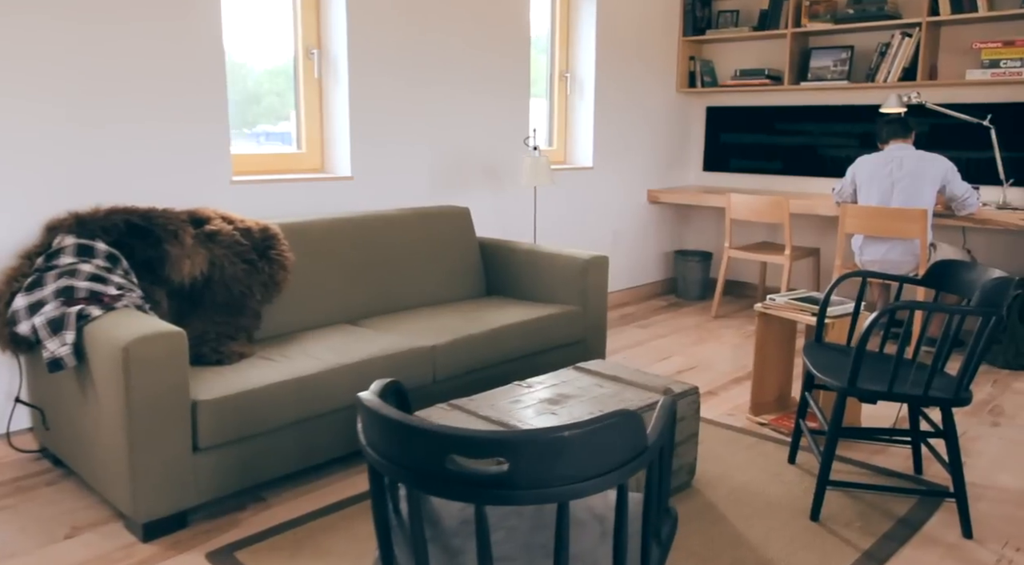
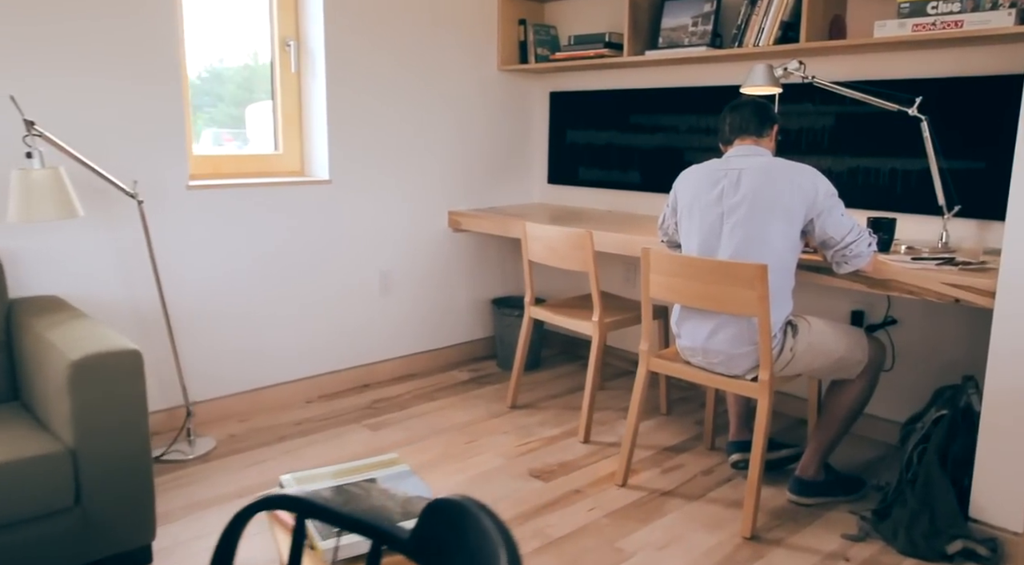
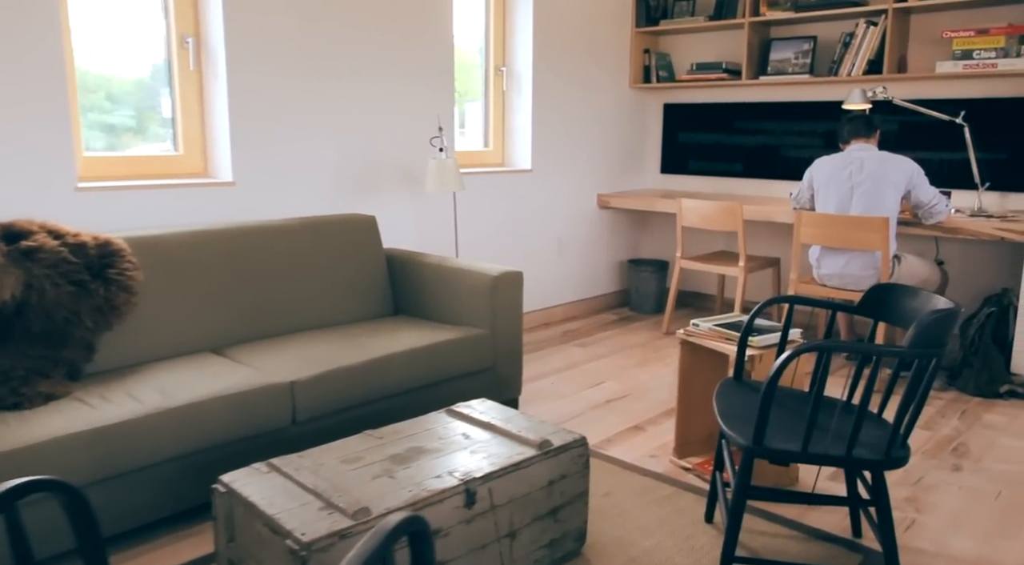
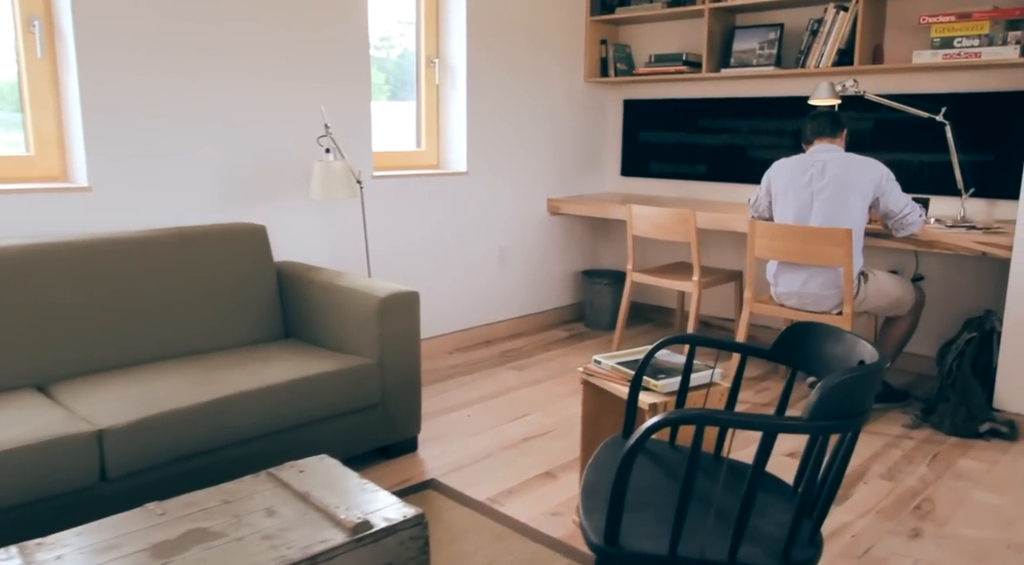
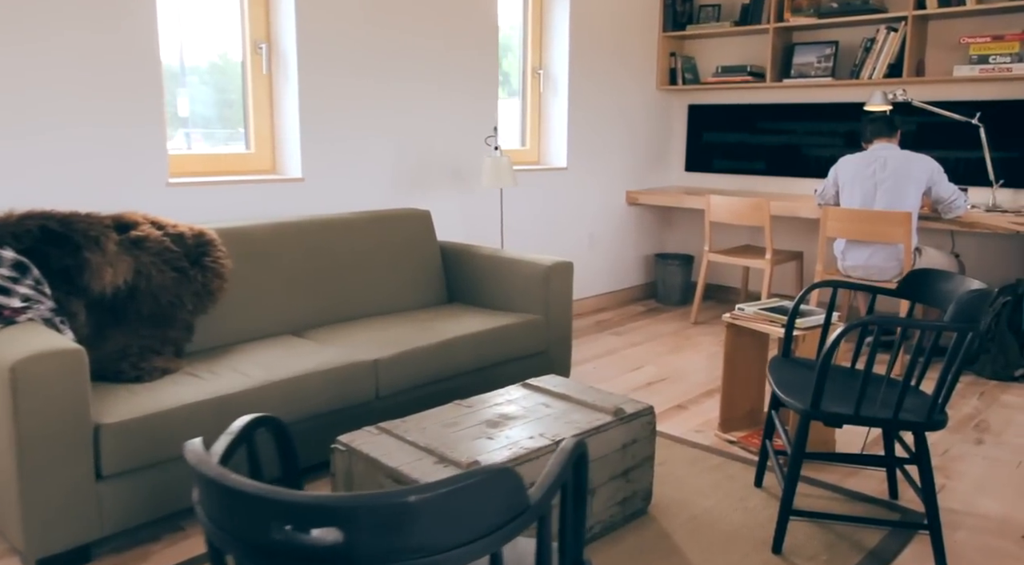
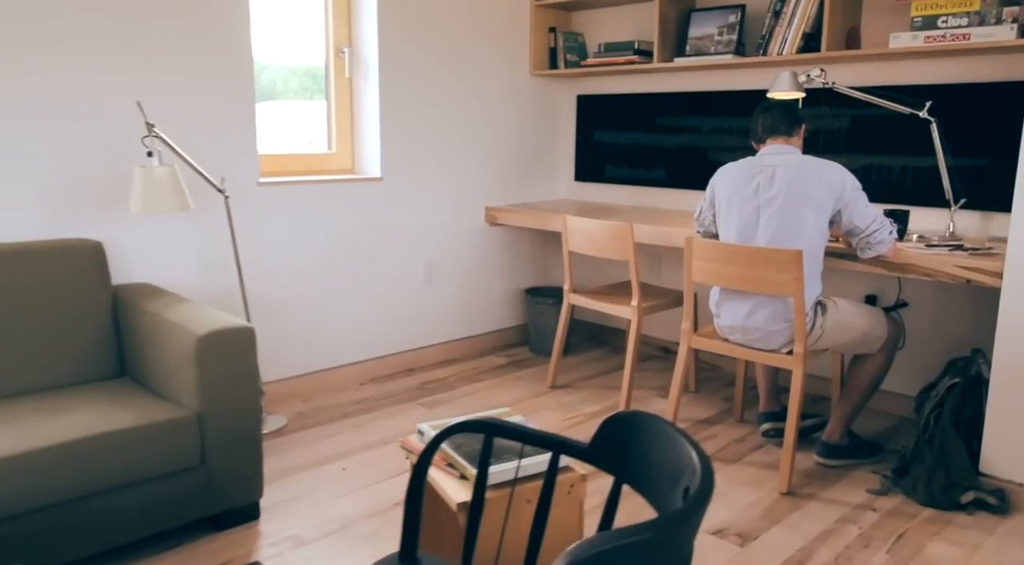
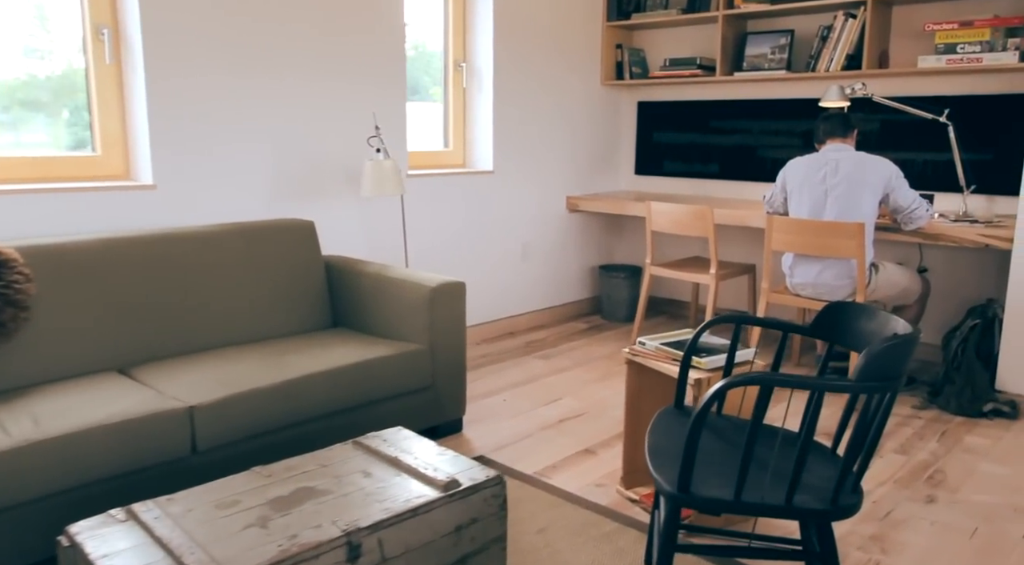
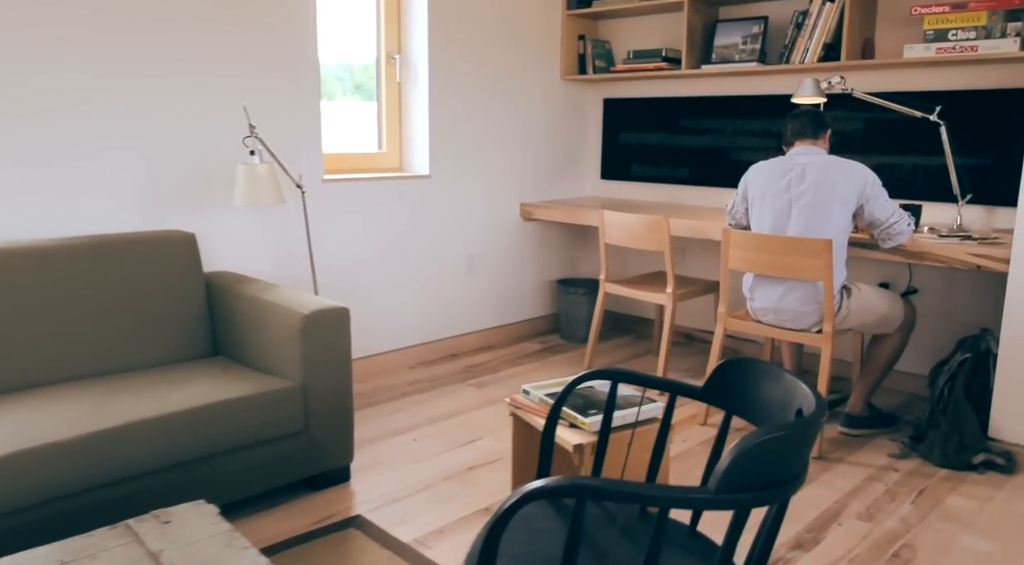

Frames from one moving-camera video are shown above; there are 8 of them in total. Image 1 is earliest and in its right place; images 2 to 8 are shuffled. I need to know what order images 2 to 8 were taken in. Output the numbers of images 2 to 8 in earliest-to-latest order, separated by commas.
5, 3, 7, 4, 8, 6, 2
